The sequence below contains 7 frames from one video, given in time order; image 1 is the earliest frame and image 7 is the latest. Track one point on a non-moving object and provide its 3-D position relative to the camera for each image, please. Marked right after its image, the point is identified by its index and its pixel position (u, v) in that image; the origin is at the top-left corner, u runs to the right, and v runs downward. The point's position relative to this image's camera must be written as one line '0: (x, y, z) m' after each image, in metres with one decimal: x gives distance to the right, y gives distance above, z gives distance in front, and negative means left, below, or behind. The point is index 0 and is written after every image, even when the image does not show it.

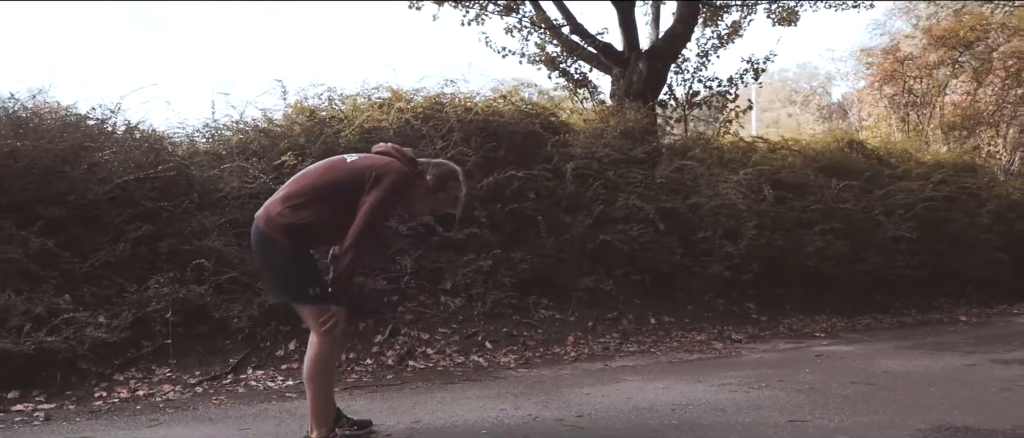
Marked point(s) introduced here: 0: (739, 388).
0: (+1.2, -0.9, +5.1) m
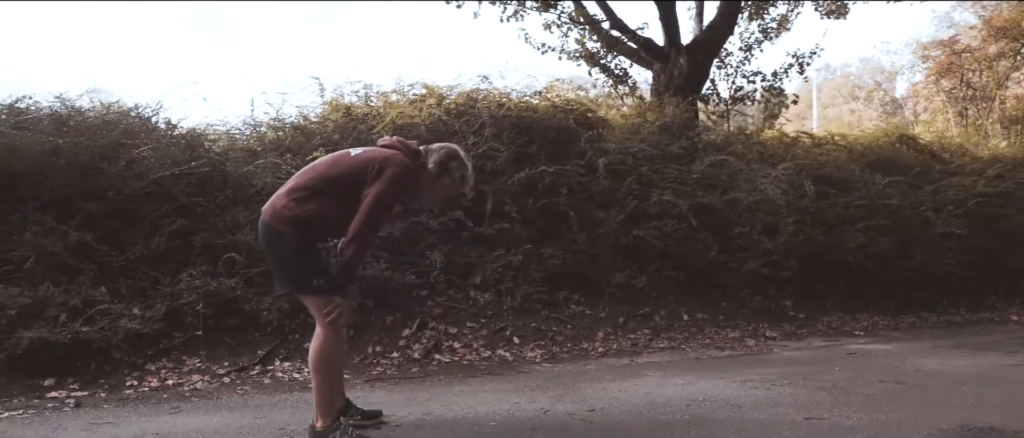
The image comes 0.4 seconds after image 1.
0: (+1.4, -0.9, +5.0) m
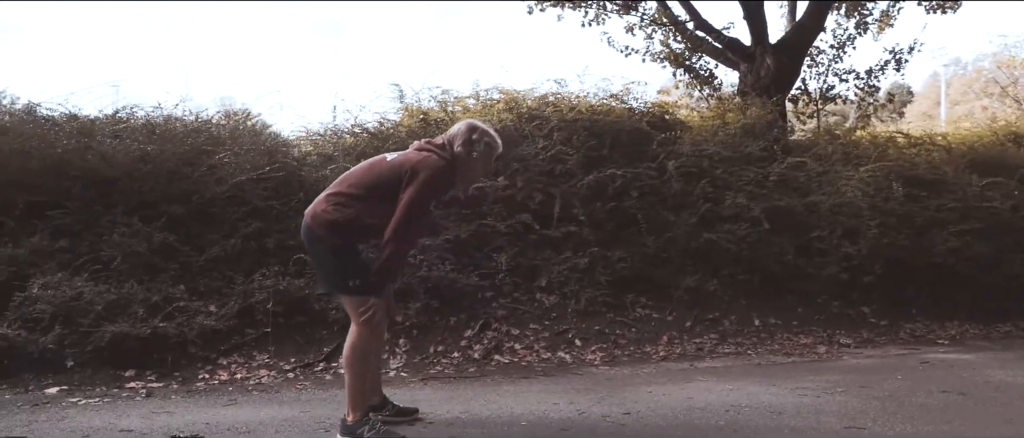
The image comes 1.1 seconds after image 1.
0: (+1.6, -0.9, +4.9) m
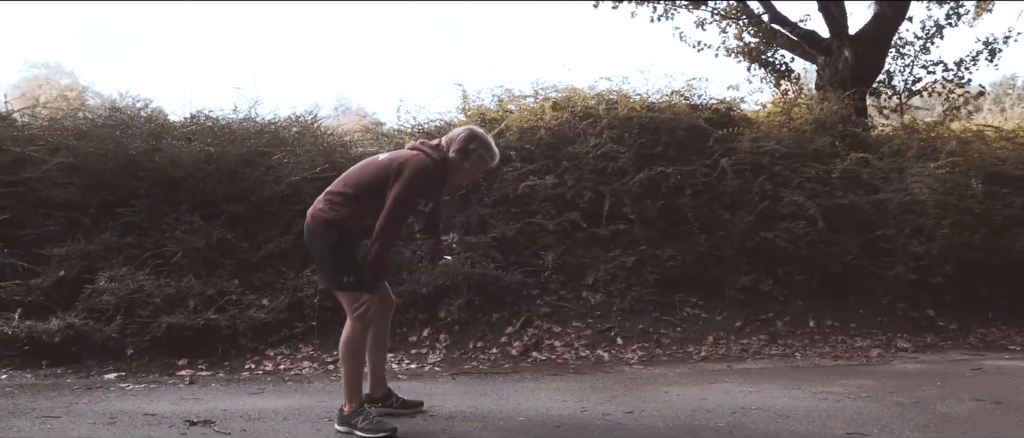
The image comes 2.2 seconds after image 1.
0: (+1.7, -0.9, +4.8) m
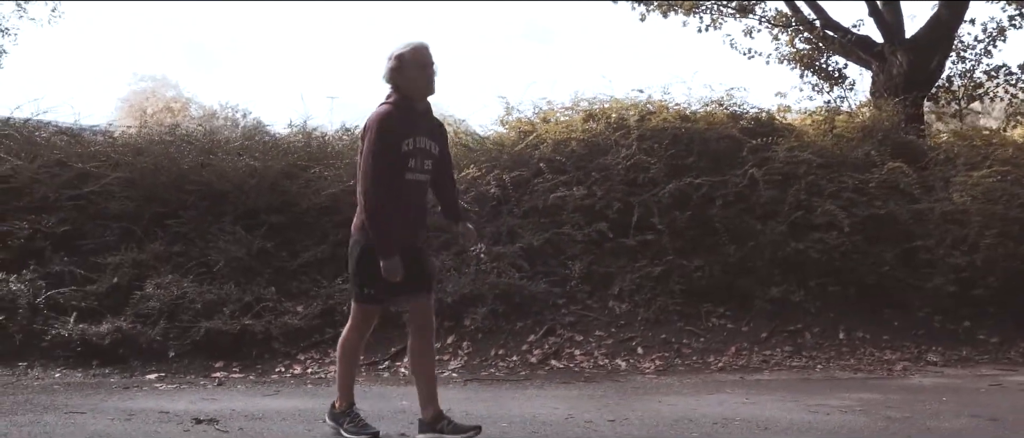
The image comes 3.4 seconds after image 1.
0: (+1.6, -1.0, +4.8) m
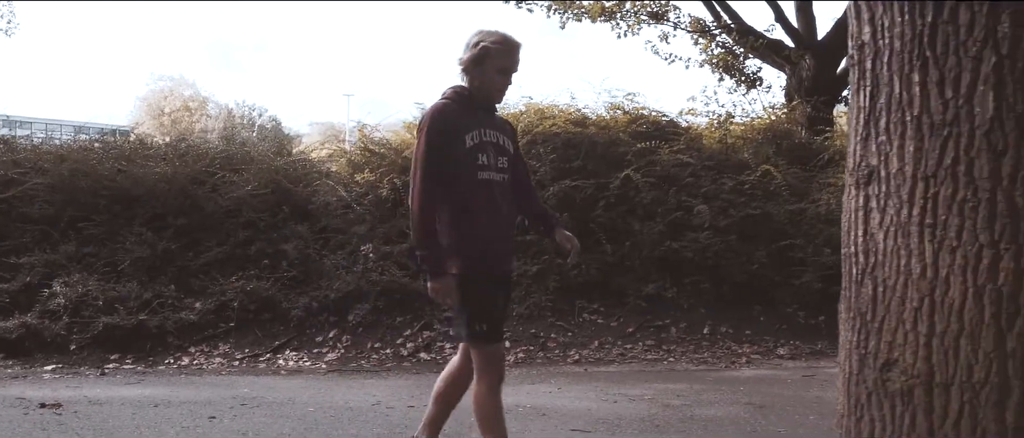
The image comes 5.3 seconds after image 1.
0: (+0.6, -1.0, +5.2) m
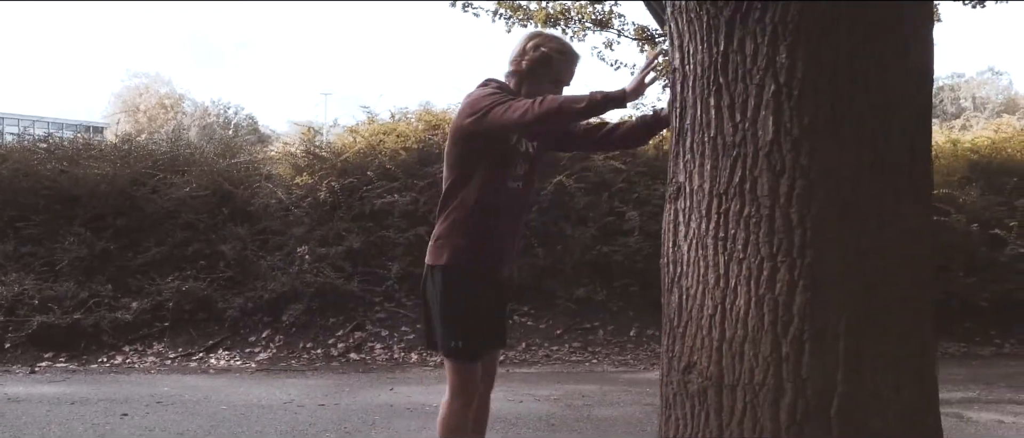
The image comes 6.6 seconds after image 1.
0: (+0.1, -1.1, +5.4) m
